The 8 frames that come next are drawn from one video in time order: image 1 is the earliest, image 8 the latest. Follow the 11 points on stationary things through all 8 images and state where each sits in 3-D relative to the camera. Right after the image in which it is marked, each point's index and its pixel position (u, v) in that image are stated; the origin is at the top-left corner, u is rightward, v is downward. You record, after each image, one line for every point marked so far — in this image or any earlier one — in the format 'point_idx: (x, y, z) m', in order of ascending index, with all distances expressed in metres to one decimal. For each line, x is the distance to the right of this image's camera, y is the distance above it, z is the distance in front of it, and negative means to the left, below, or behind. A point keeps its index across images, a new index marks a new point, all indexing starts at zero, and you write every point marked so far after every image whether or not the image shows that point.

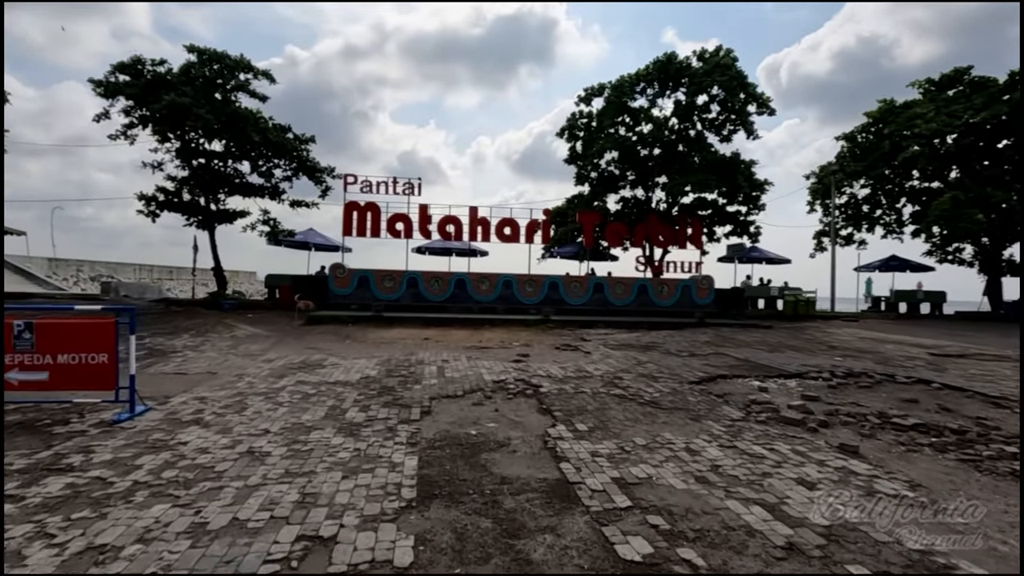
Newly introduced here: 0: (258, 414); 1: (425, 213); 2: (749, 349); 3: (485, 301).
0: (-2.8, -1.4, +5.8) m
1: (-3.1, +2.7, +18.7) m
2: (+5.2, -1.3, +11.6) m
3: (-0.9, -0.5, +18.2) m
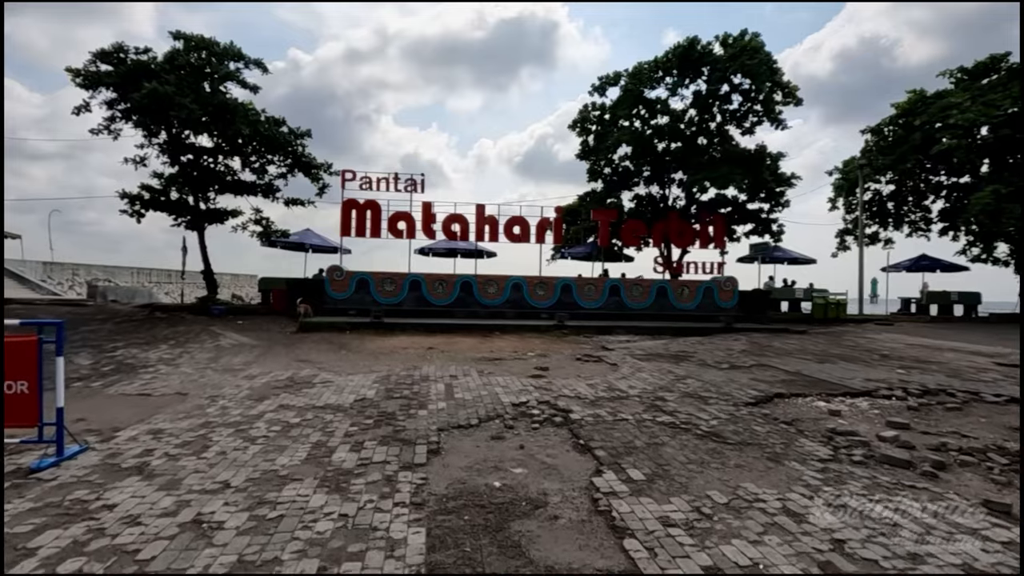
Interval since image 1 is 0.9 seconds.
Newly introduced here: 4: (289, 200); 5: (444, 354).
0: (-2.5, -1.5, +4.6) m
1: (-2.8, +2.6, +17.5) m
2: (+5.5, -1.4, +10.3) m
3: (-0.6, -0.6, +17.0) m
4: (-7.6, +3.0, +18.1) m
5: (-1.4, -1.4, +10.8) m
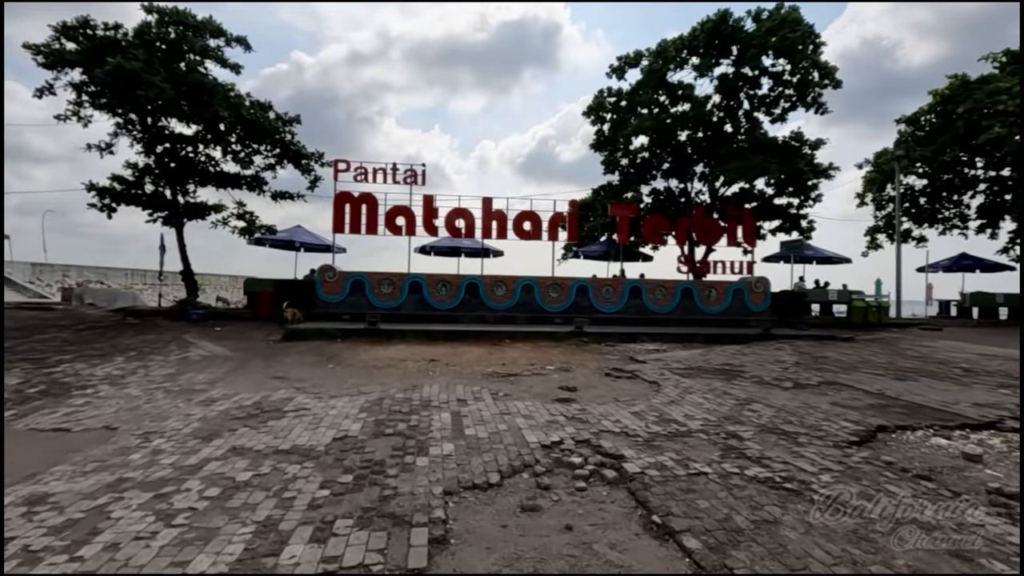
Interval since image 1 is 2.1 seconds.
0: (-2.2, -1.5, +2.9) m
1: (-2.5, +2.5, +15.9) m
2: (+5.8, -1.4, +8.7) m
3: (-0.3, -0.6, +15.4) m
4: (-7.3, +2.9, +16.5) m
5: (-1.1, -1.4, +9.2) m
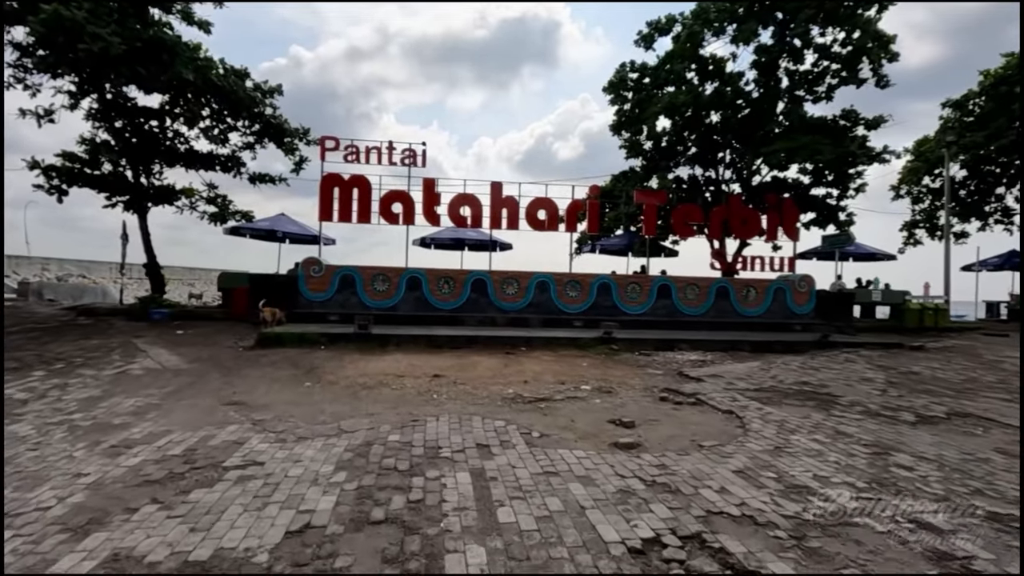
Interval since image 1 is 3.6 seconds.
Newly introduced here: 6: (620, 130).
0: (-1.8, -1.5, +1.0) m
1: (-2.1, +2.6, +13.8) m
2: (+6.1, -1.4, +6.8) m
3: (0.0, -0.6, +13.4) m
4: (-7.0, +3.1, +14.5) m
5: (-0.7, -1.4, +7.2) m
6: (+3.6, +5.3, +17.6) m
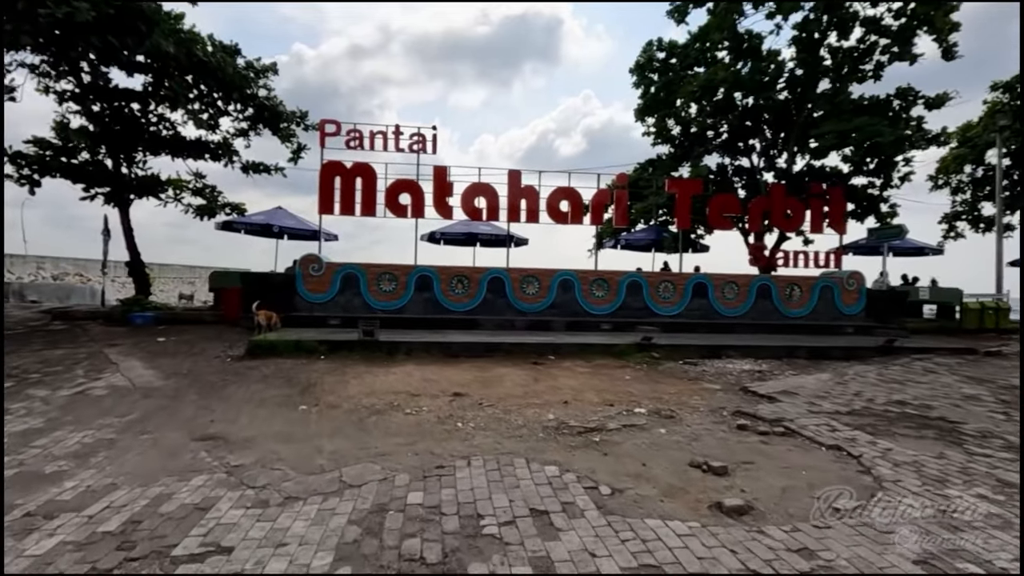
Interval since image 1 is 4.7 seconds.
0: (-1.4, -1.6, -0.4) m
1: (-1.7, +2.6, +12.5) m
2: (+6.6, -1.5, +5.4) m
3: (+0.5, -0.6, +12.1) m
4: (-6.5, +3.1, +13.2) m
5: (-0.3, -1.4, +5.9) m
6: (+4.1, +5.3, +16.2) m
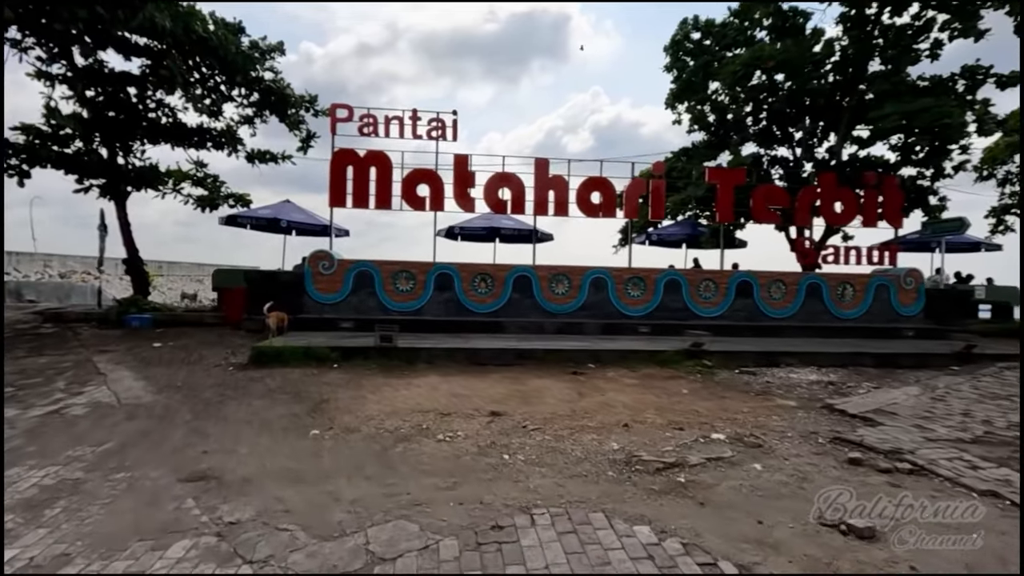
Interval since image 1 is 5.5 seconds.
0: (-1.0, -1.6, -1.4) m
1: (-1.1, +2.6, +11.5) m
2: (+7.1, -1.5, +4.3) m
3: (+1.1, -0.5, +11.0) m
4: (-5.9, +3.1, +12.2) m
5: (+0.2, -1.4, +4.9) m
6: (+4.7, +5.4, +15.1) m
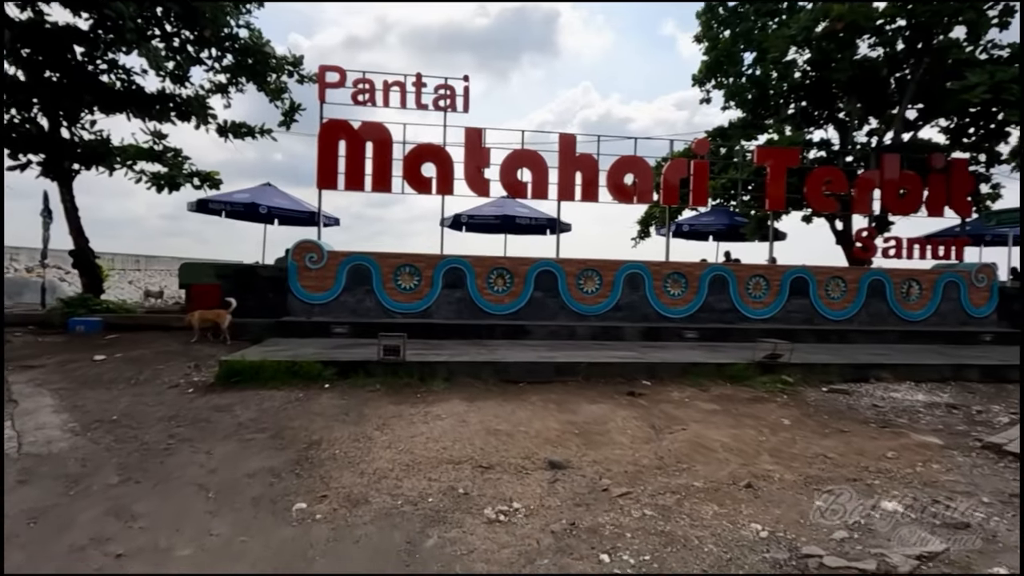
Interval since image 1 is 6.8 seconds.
0: (-0.3, -1.7, -3.0) m
1: (-0.7, +2.7, +9.8) m
2: (+7.6, -1.5, +2.8) m
3: (+1.5, -0.5, +9.4) m
4: (-5.5, +3.1, +10.4) m
5: (+0.8, -1.4, +3.2) m
6: (+5.0, +5.4, +13.5) m
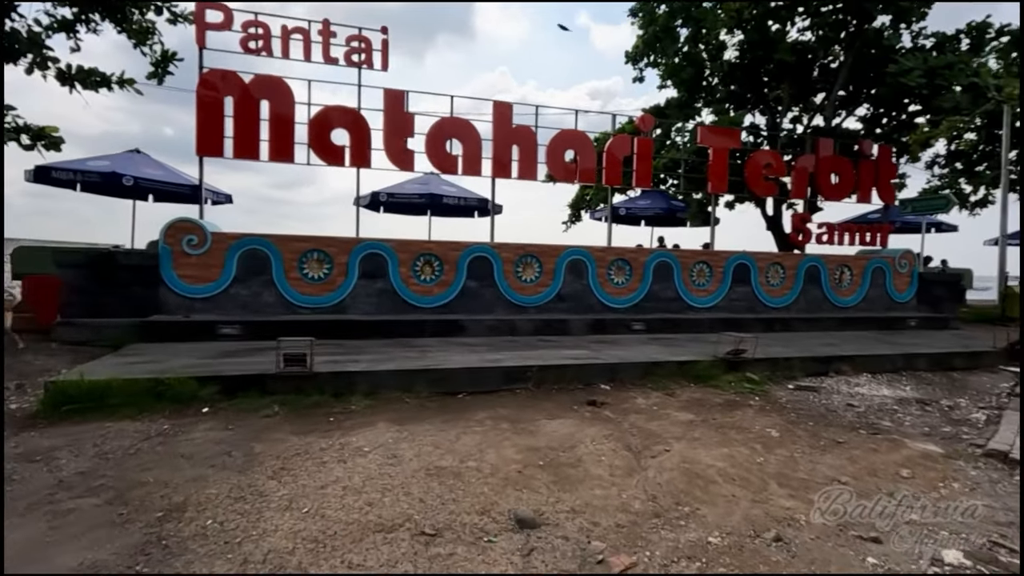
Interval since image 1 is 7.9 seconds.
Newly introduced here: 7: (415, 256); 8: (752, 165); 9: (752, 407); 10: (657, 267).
0: (+0.5, -1.8, -4.1) m
1: (-1.8, +2.8, +8.4) m
2: (+7.5, -1.4, +2.9) m
3: (+0.4, -0.3, +8.4) m
4: (-6.7, +3.3, +8.2) m
5: (+0.6, -1.4, +2.2) m
6: (+3.2, +5.8, +12.9) m
7: (-1.4, +0.5, +7.8) m
8: (+4.6, +2.4, +10.2) m
9: (+2.4, -1.2, +5.3) m
10: (+2.5, +0.4, +9.2) m
